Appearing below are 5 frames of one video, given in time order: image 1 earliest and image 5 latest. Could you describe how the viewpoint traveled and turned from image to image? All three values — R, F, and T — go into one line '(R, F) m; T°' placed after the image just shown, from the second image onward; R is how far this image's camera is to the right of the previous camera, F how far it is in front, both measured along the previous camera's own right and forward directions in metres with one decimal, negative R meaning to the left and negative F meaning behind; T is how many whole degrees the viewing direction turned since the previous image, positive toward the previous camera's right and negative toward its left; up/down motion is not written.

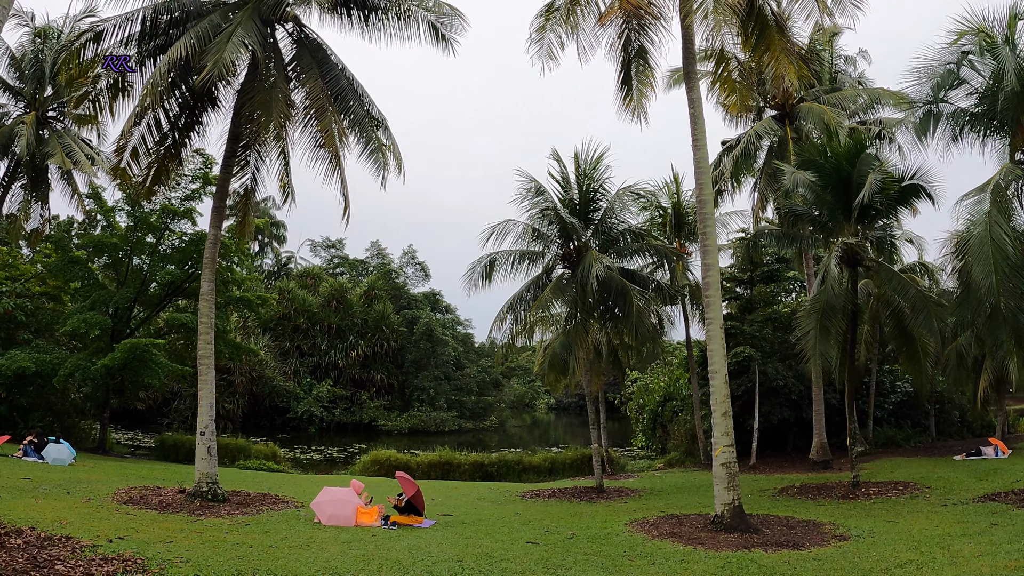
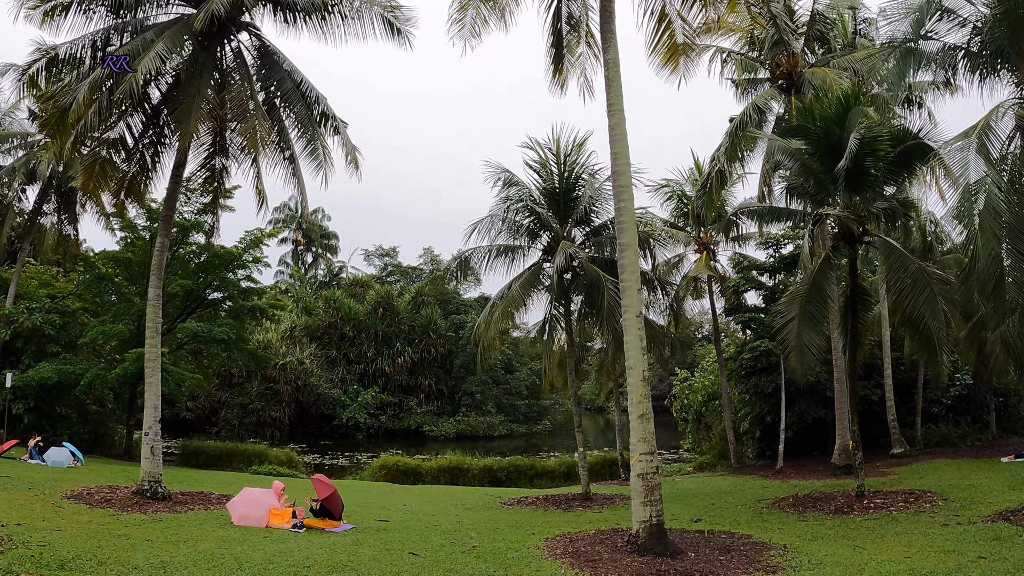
(+2.8, +0.9) m; -9°
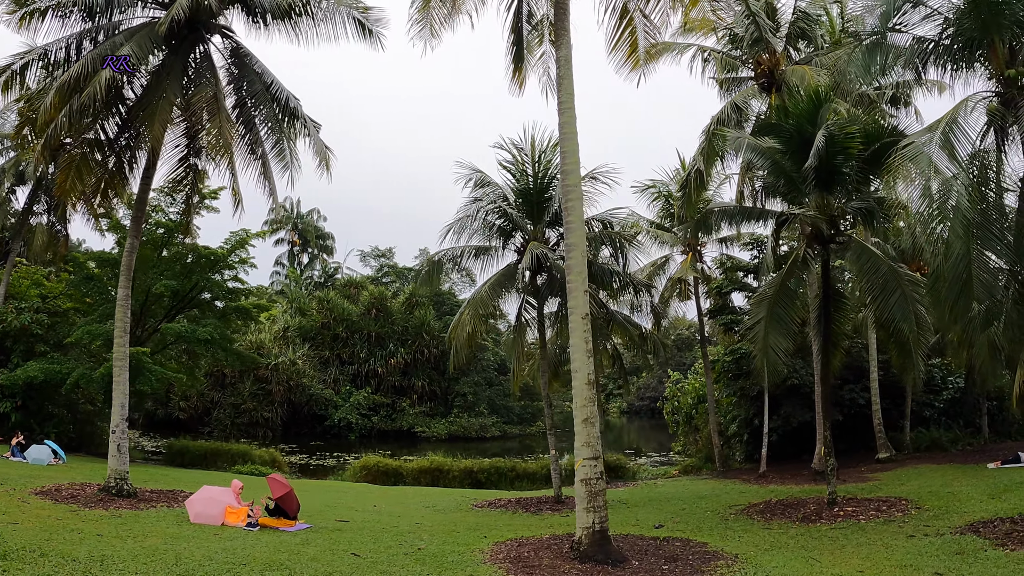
(+0.9, +0.1) m; -1°
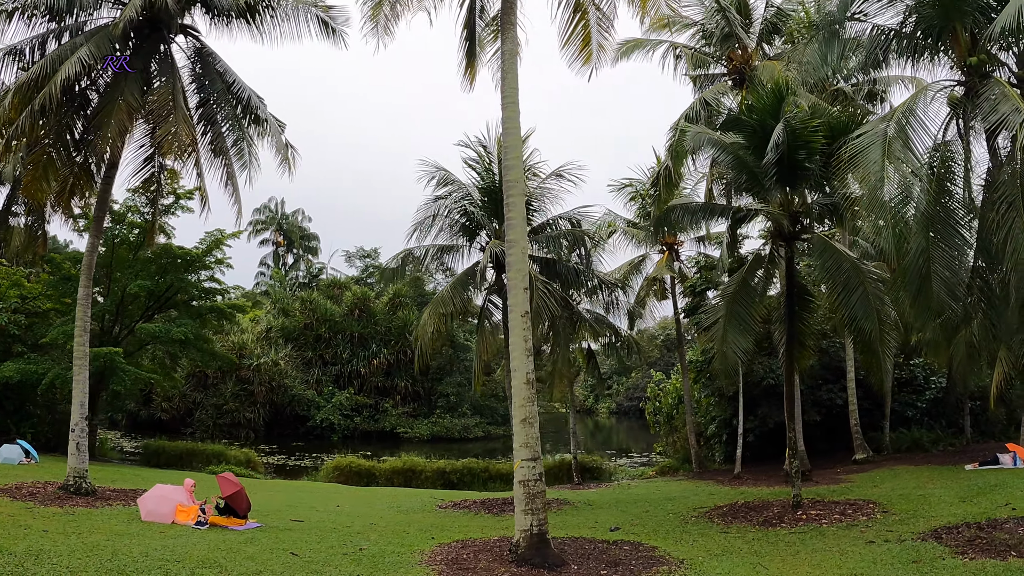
(+0.9, +0.1) m; -1°
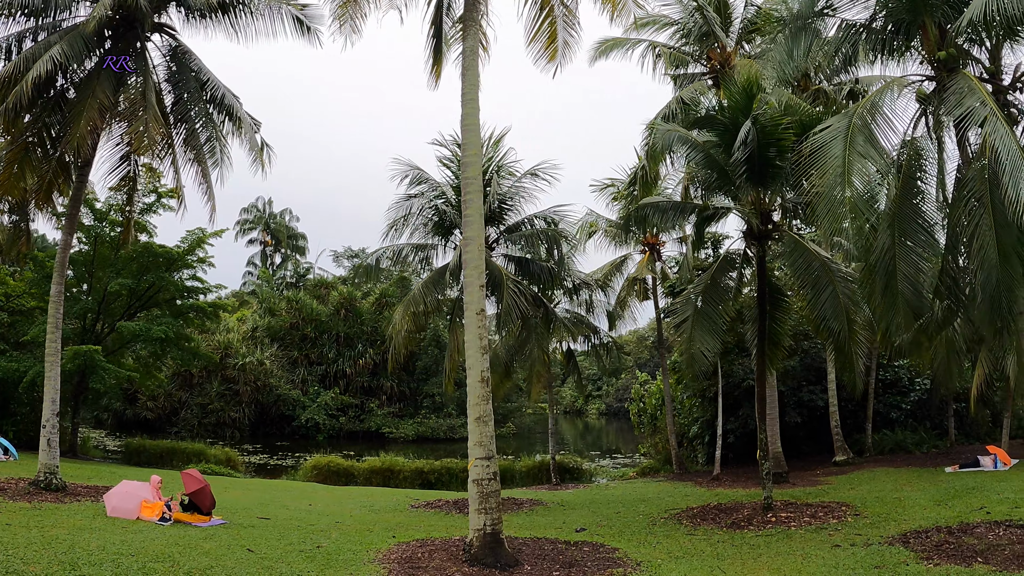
(+0.6, +0.1) m; 0°
